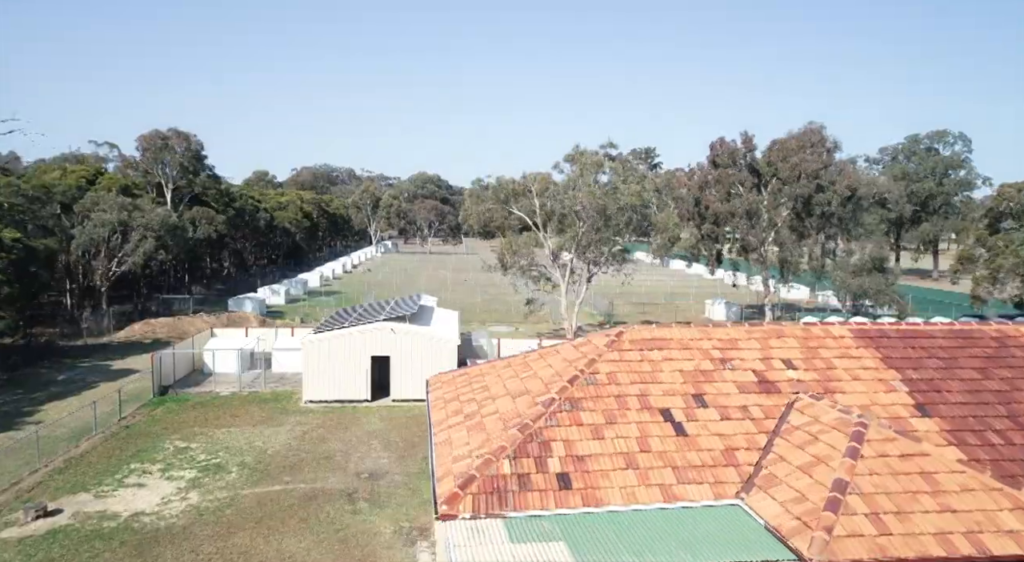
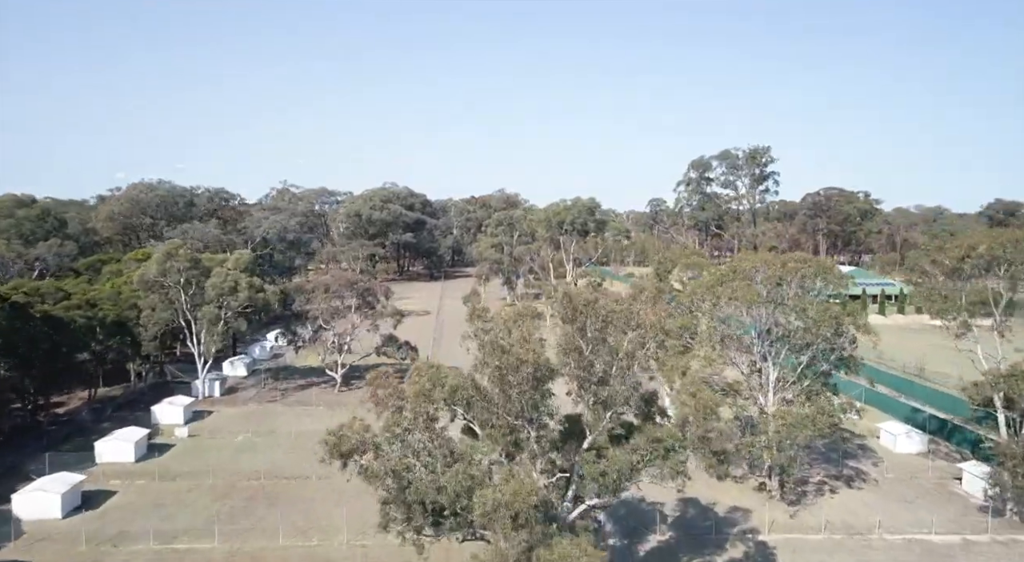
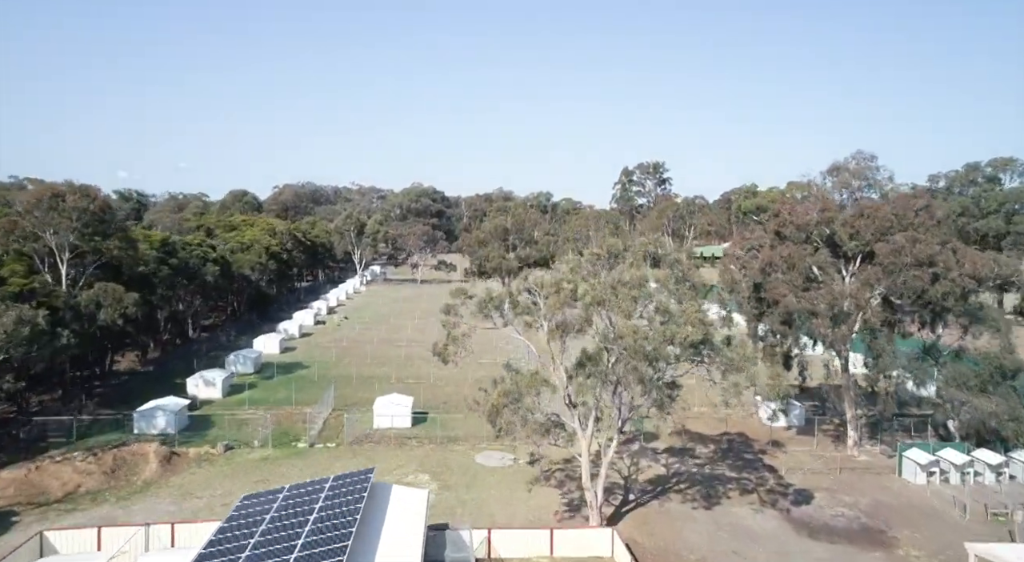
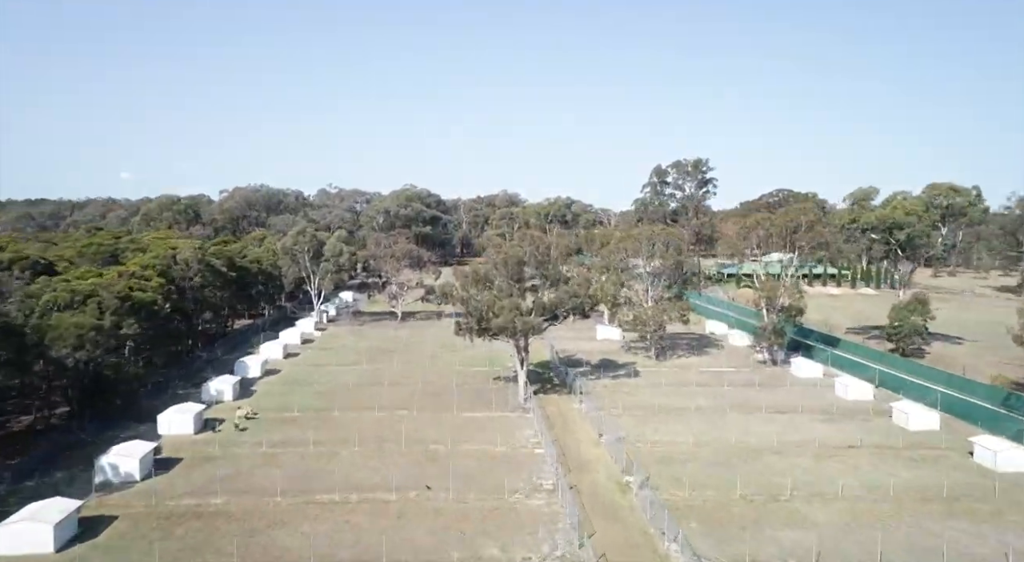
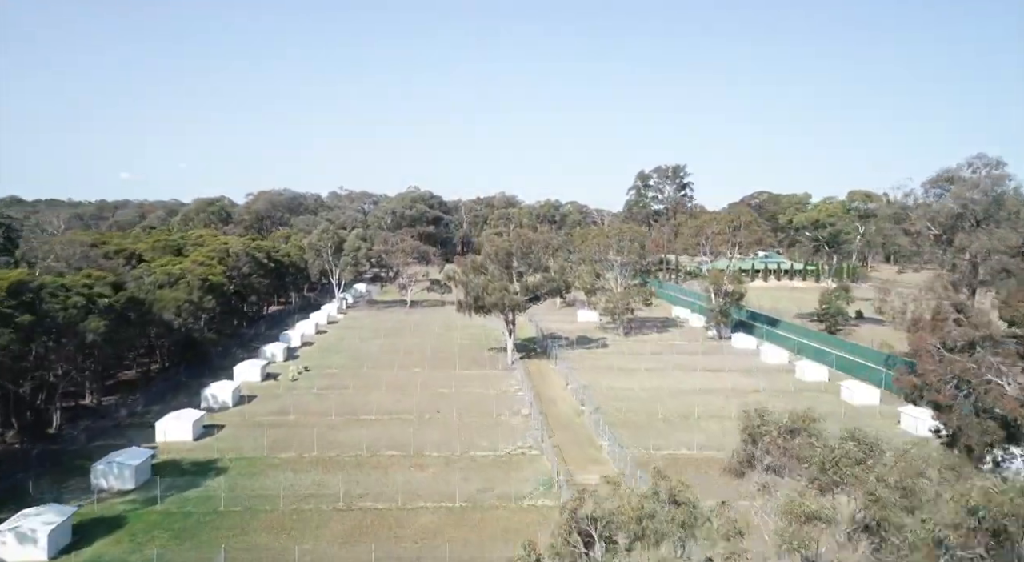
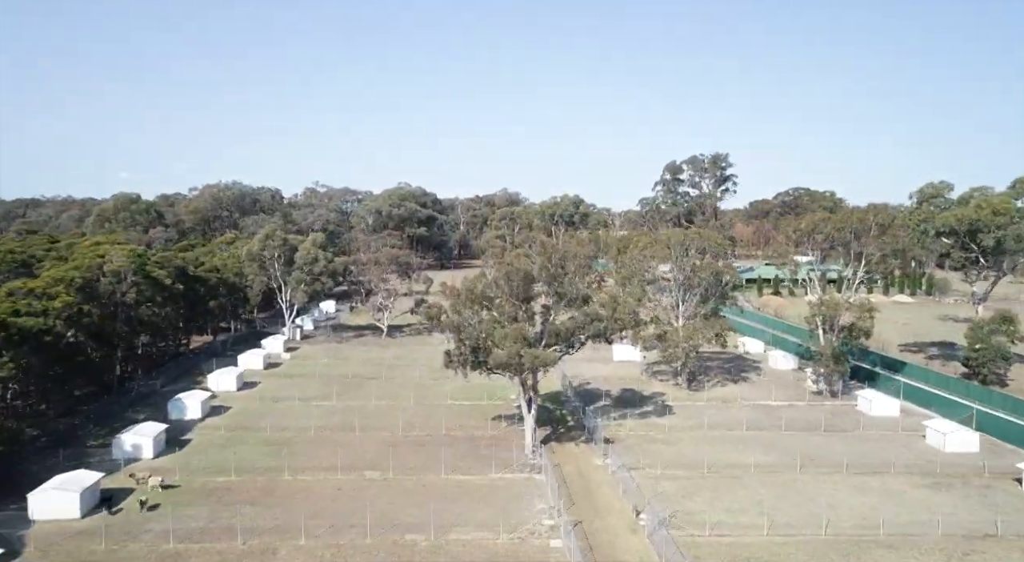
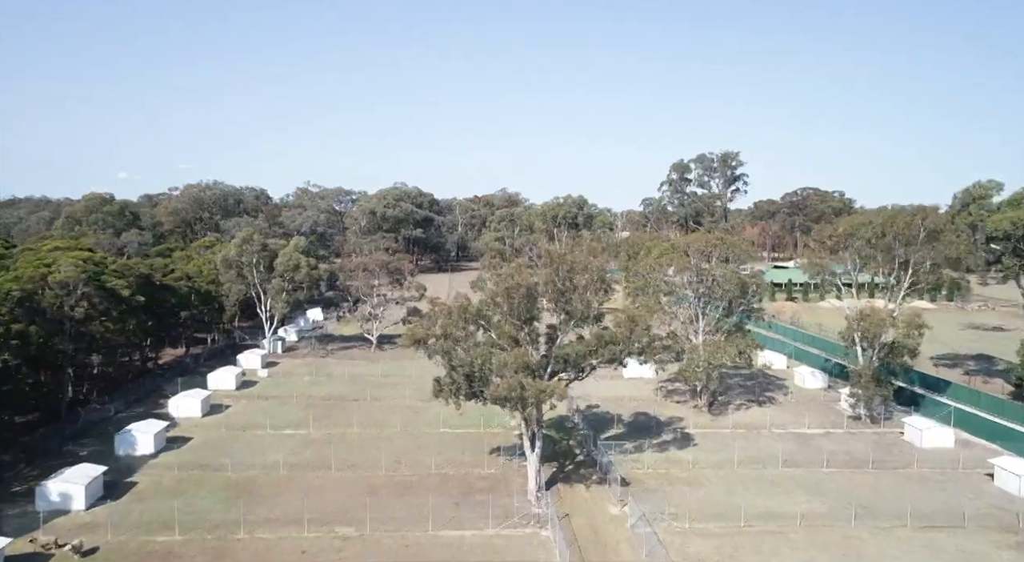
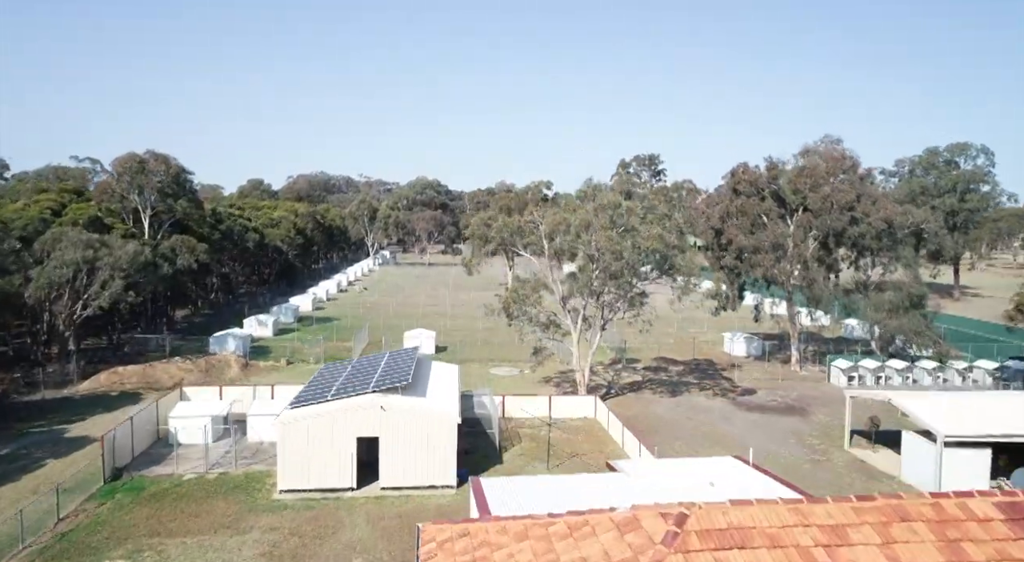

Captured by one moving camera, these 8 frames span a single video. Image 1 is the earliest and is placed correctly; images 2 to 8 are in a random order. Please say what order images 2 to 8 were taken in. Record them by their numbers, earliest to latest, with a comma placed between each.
8, 3, 5, 4, 6, 7, 2
